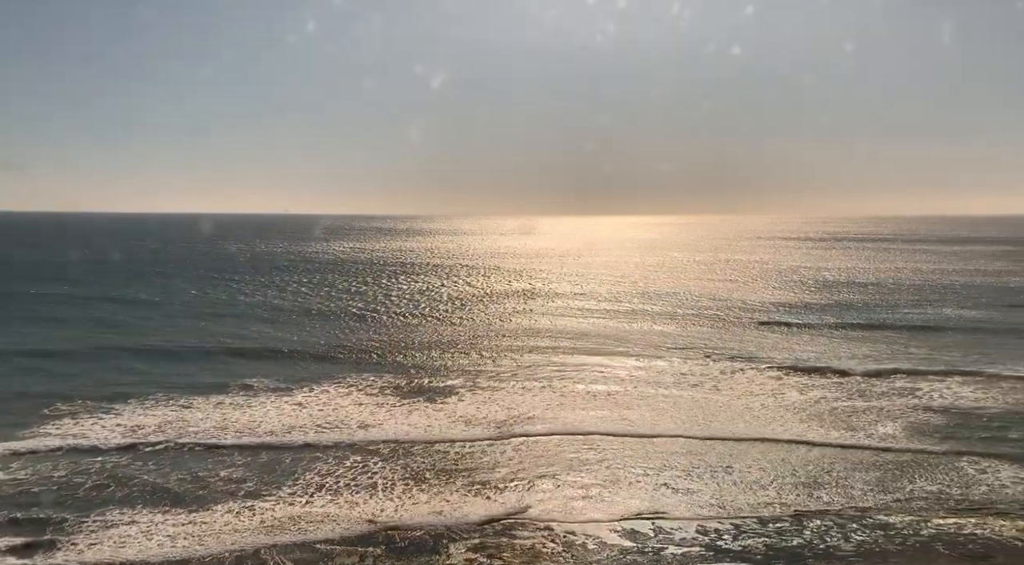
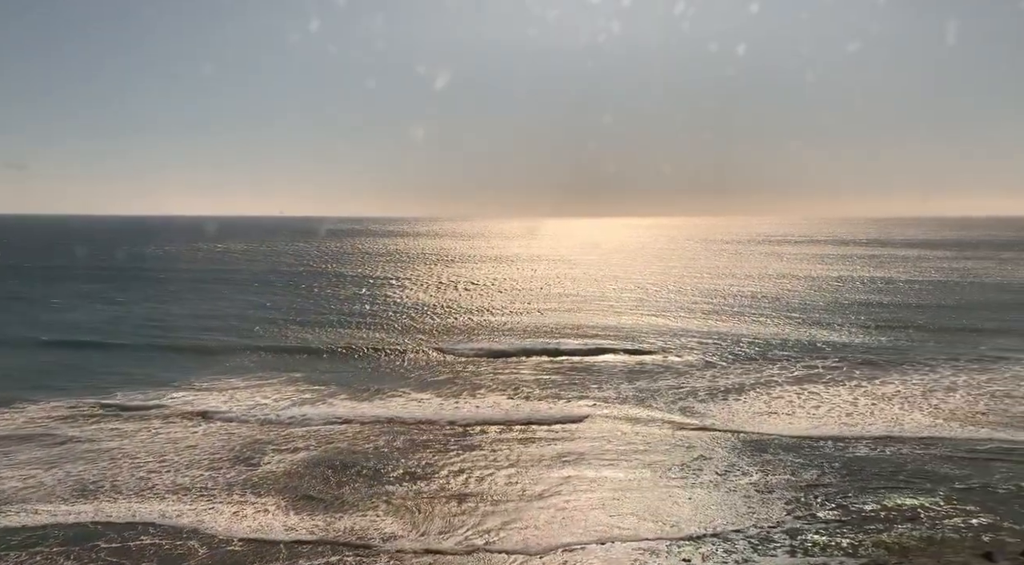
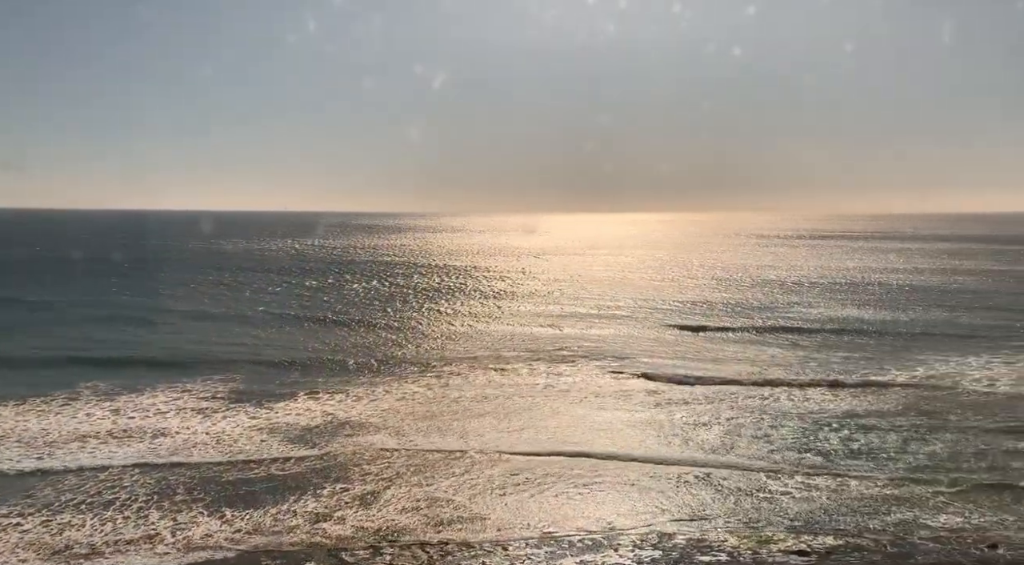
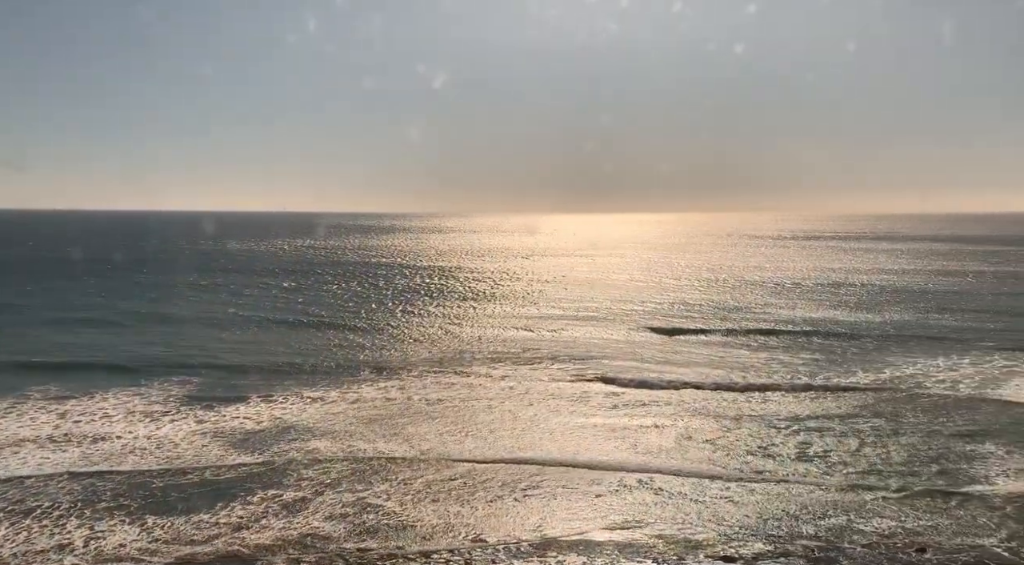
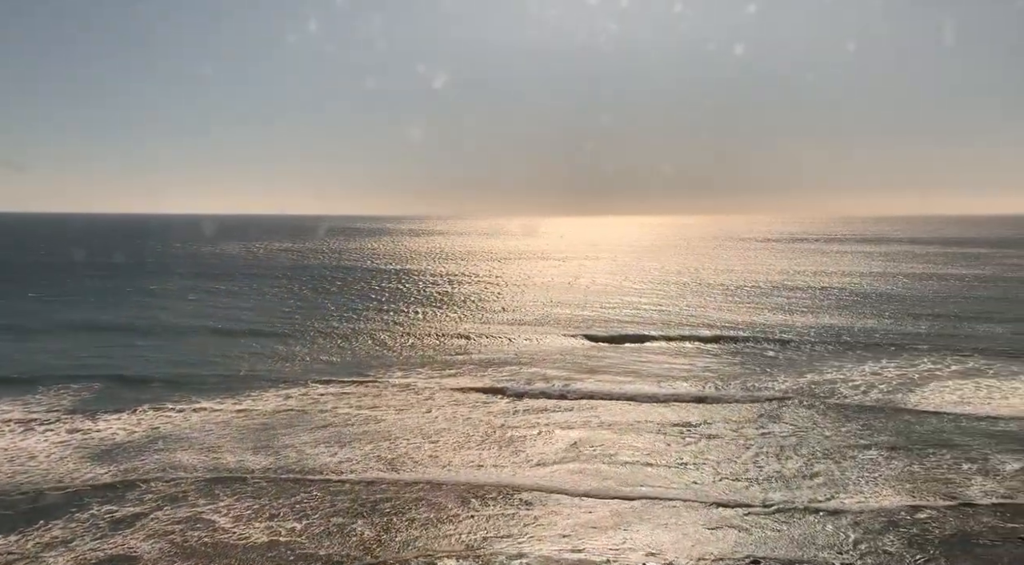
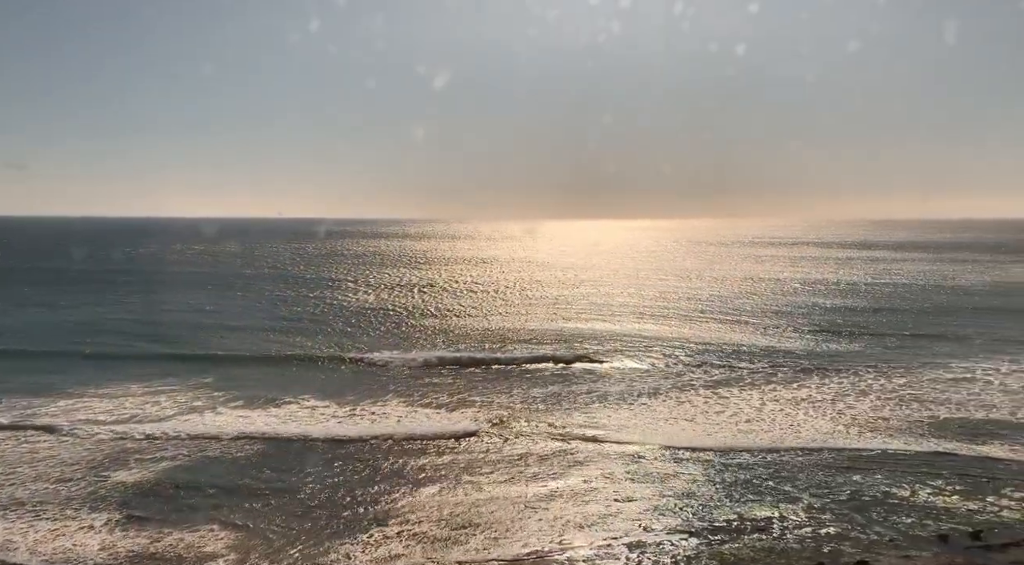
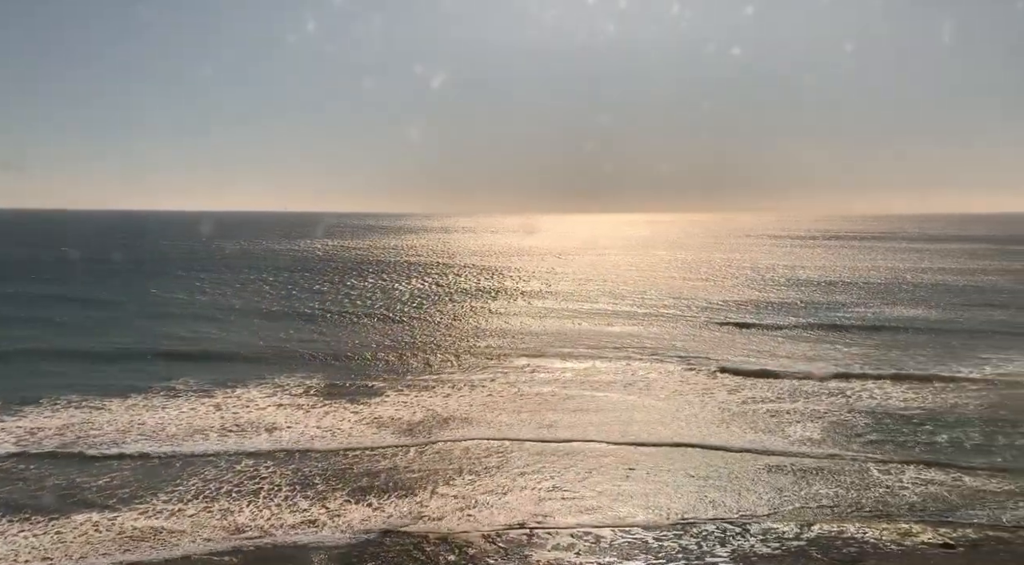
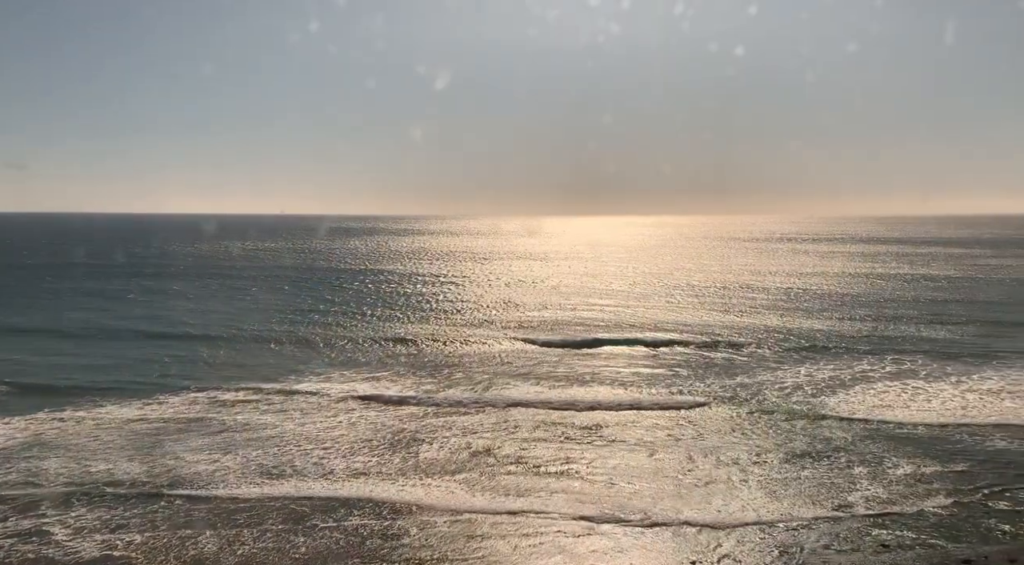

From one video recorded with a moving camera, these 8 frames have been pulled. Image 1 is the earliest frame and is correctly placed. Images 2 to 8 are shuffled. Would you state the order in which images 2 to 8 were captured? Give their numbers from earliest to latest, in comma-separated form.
7, 3, 4, 5, 8, 2, 6
